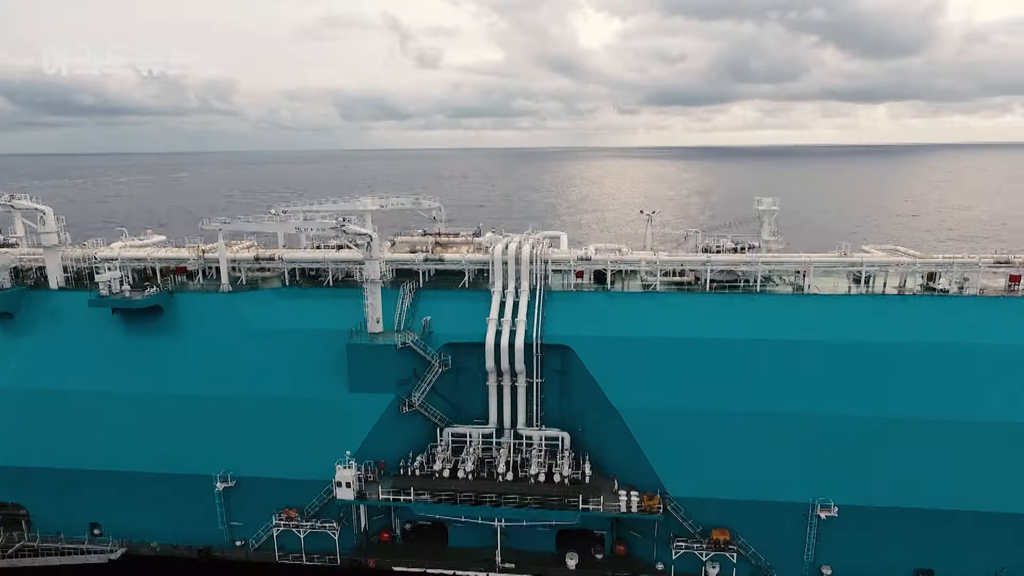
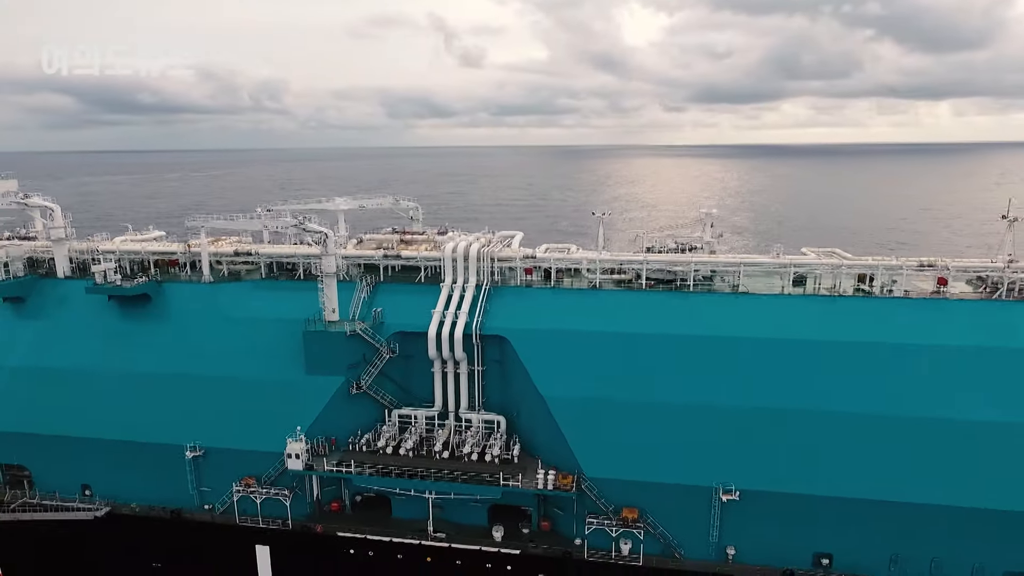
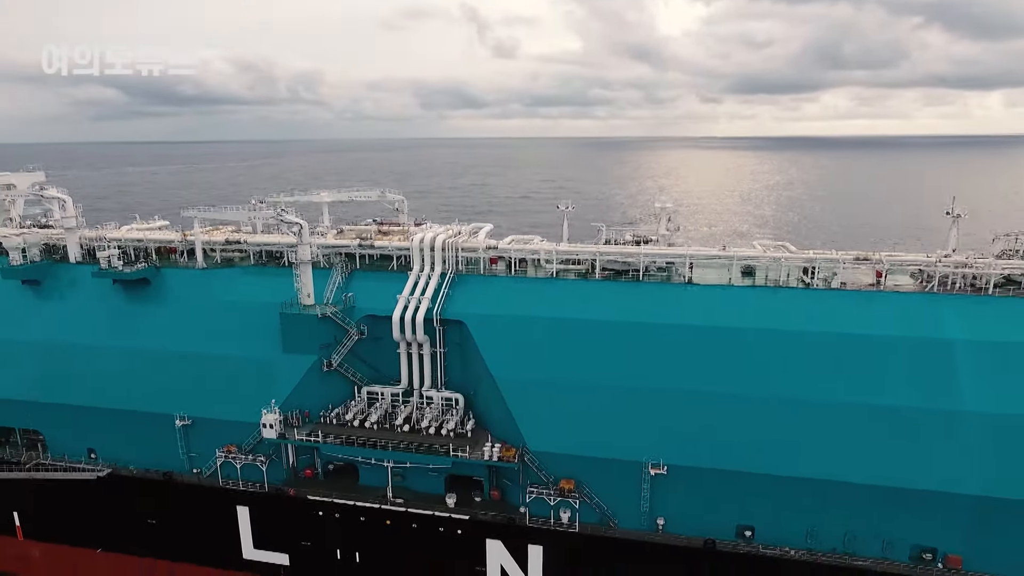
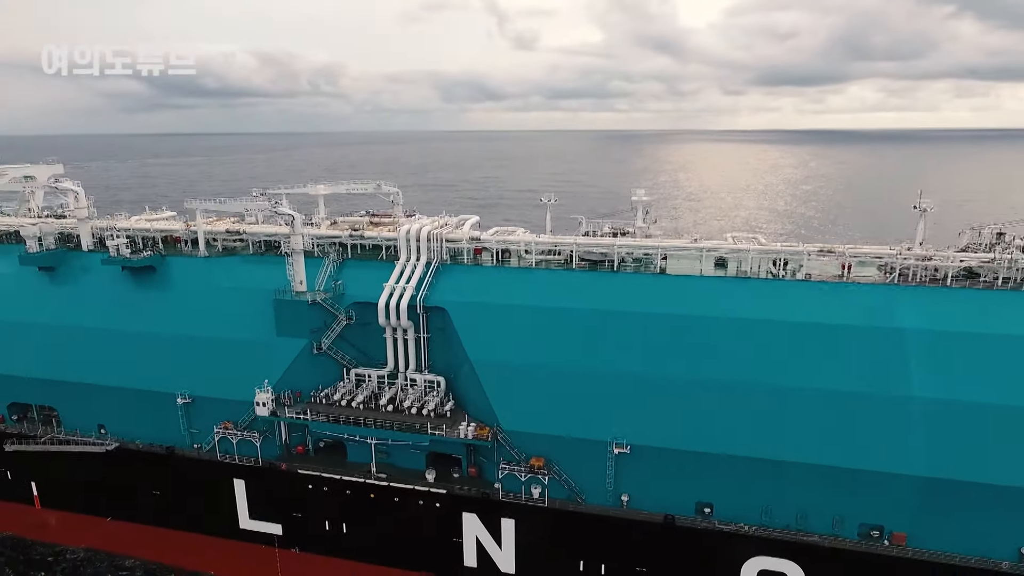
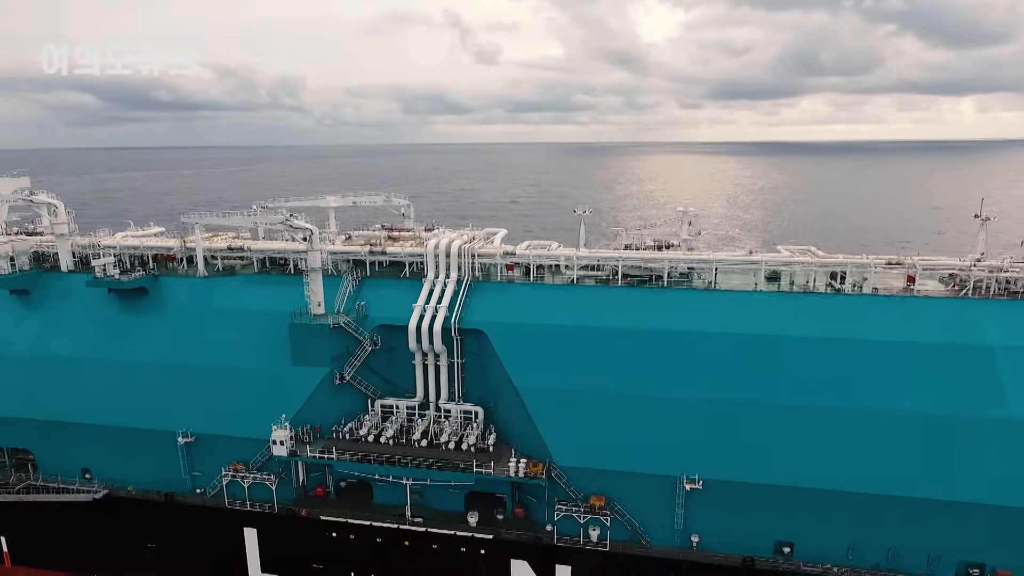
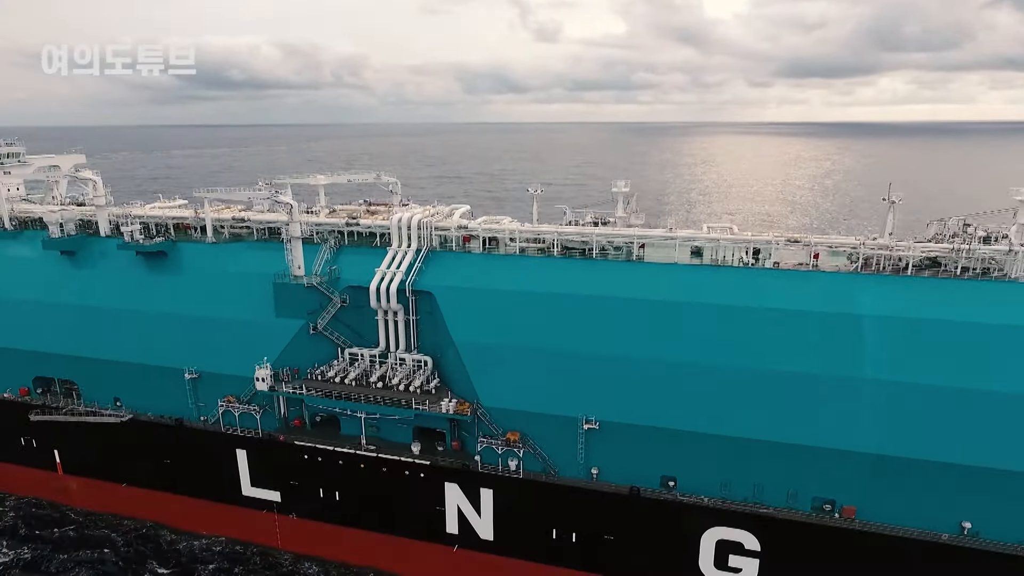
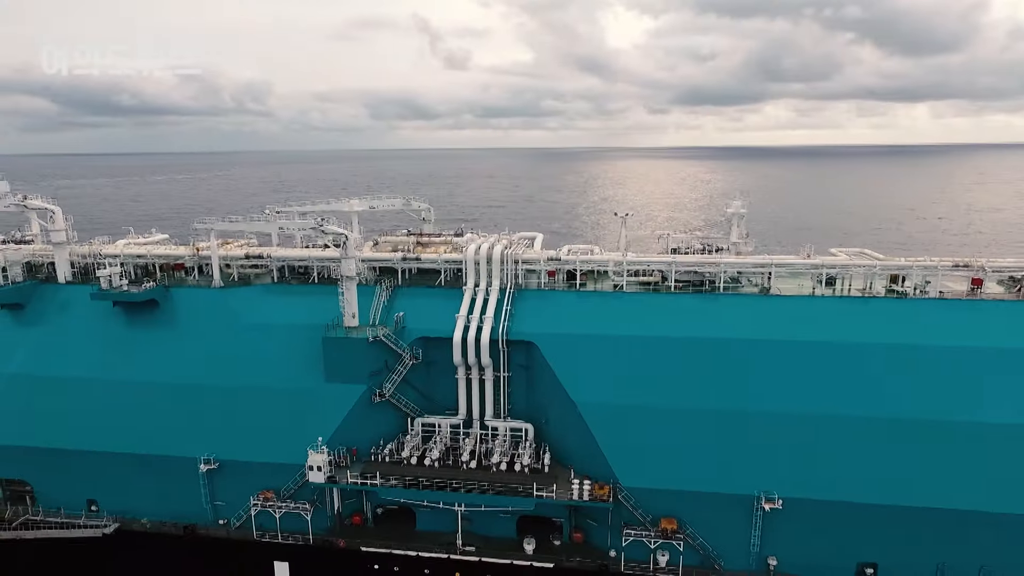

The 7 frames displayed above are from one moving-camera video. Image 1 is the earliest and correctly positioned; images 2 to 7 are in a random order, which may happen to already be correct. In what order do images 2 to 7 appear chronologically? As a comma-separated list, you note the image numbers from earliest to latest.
7, 2, 5, 3, 4, 6
